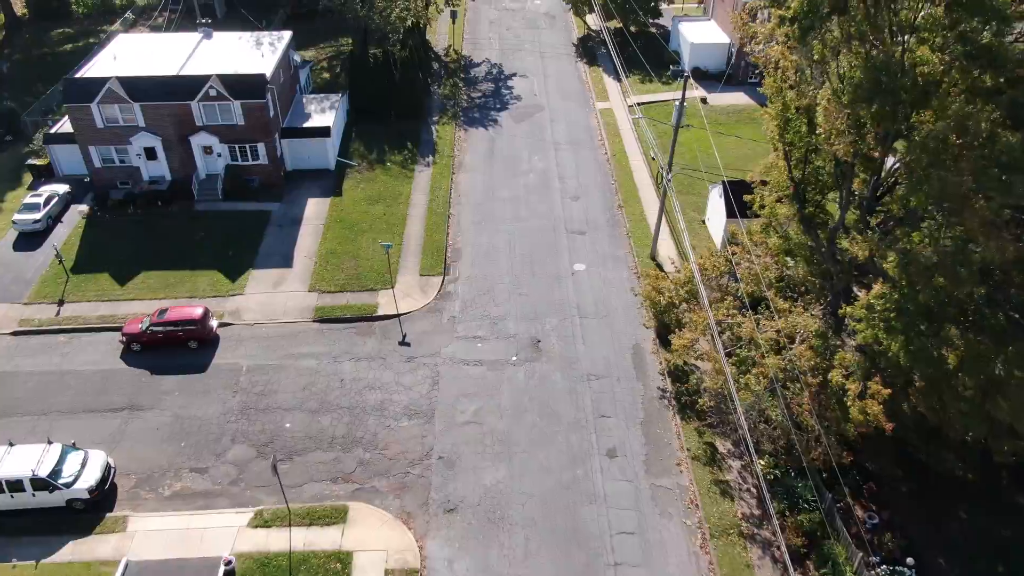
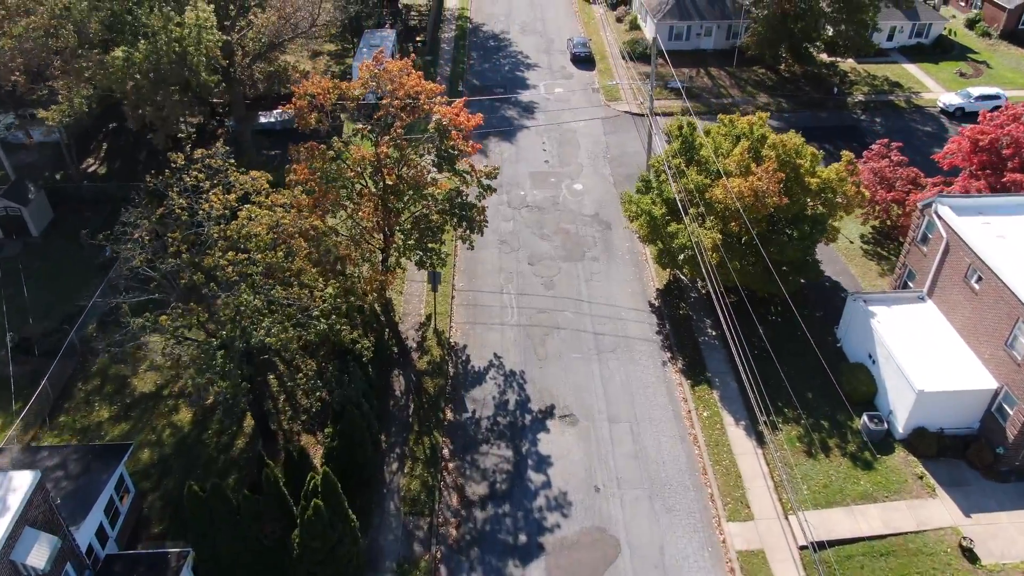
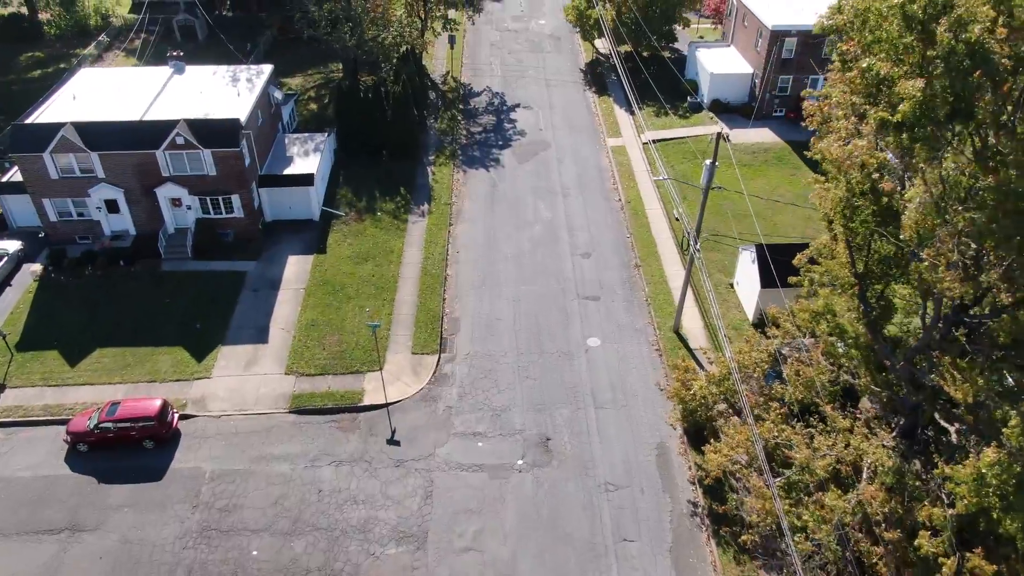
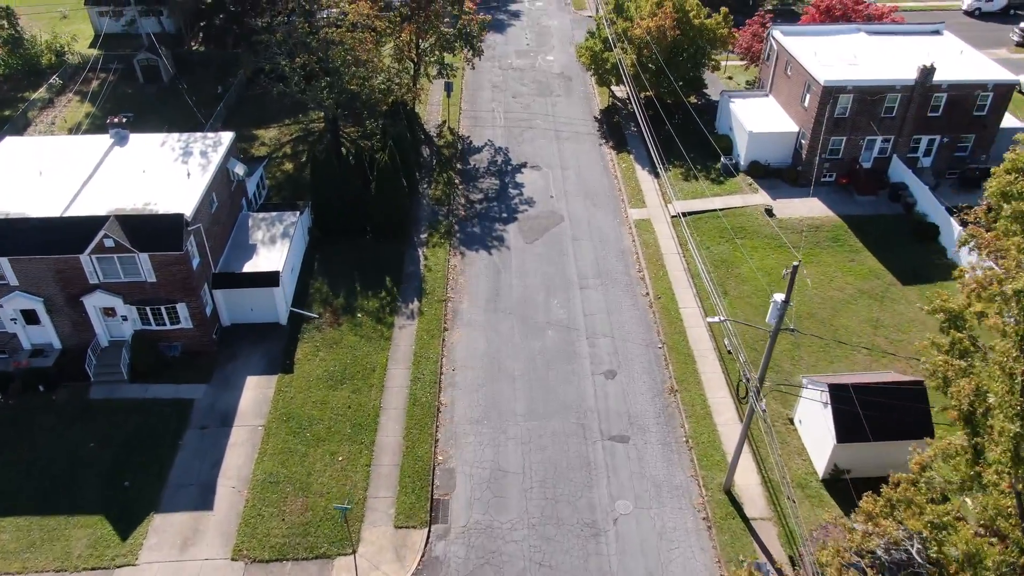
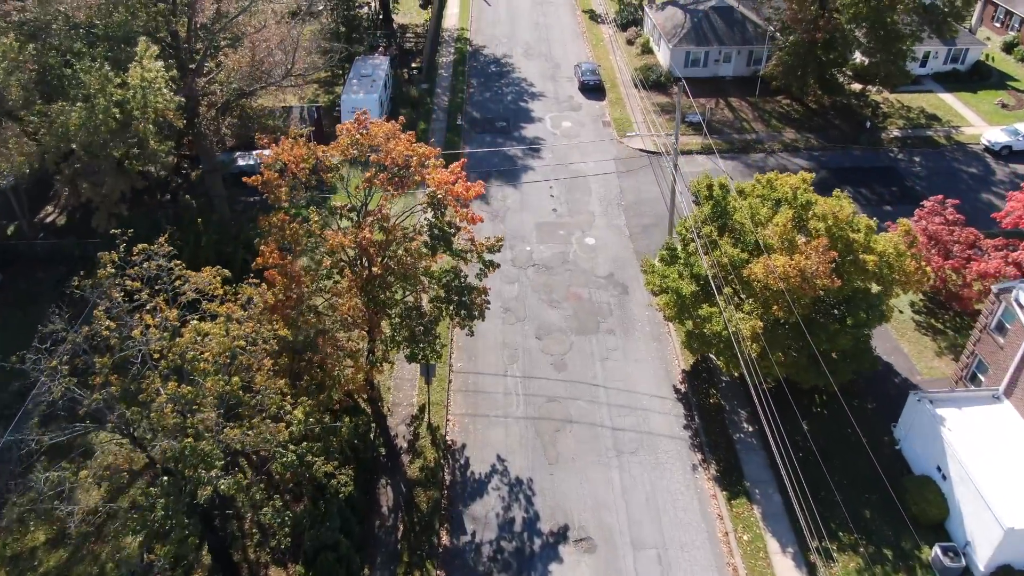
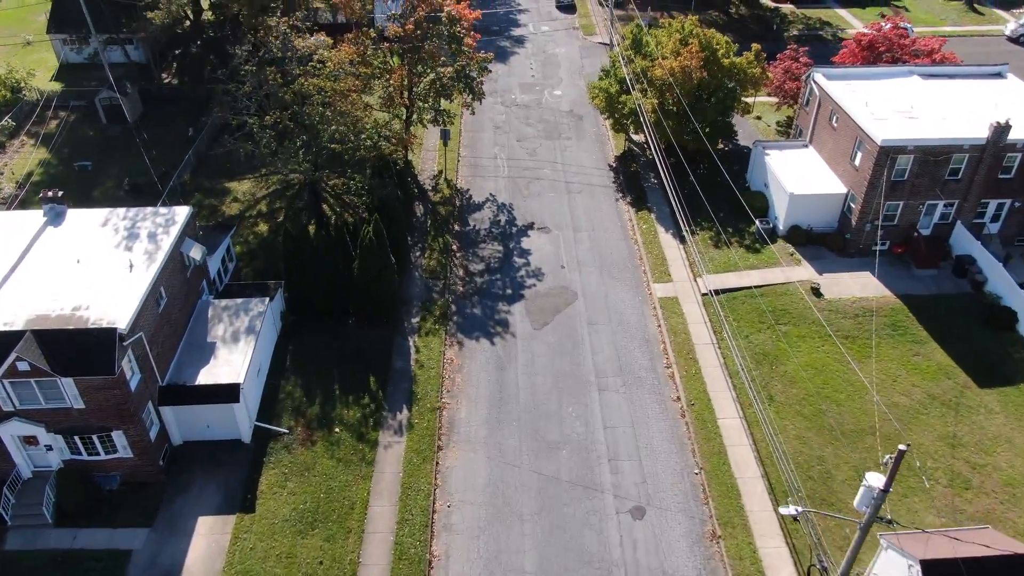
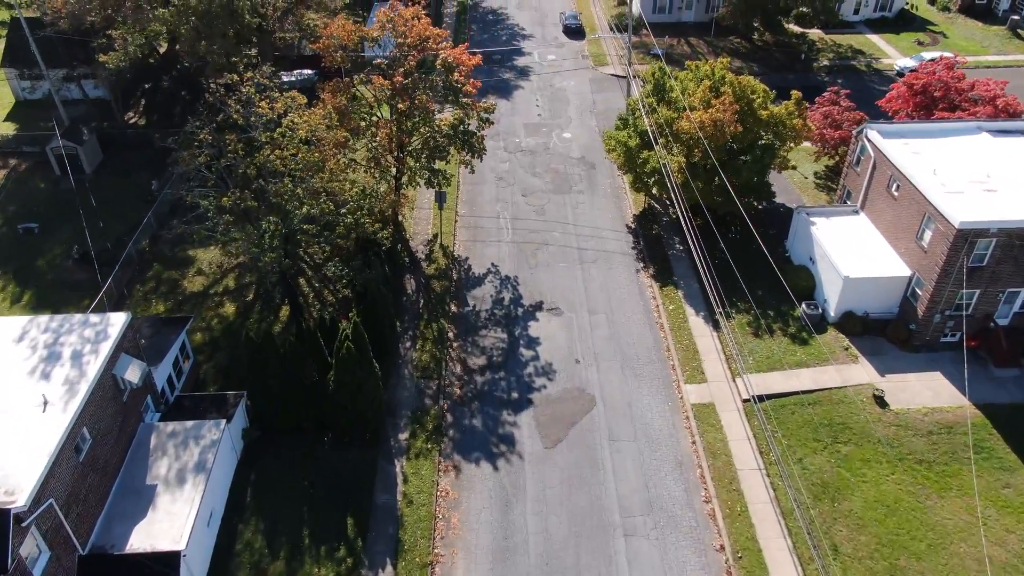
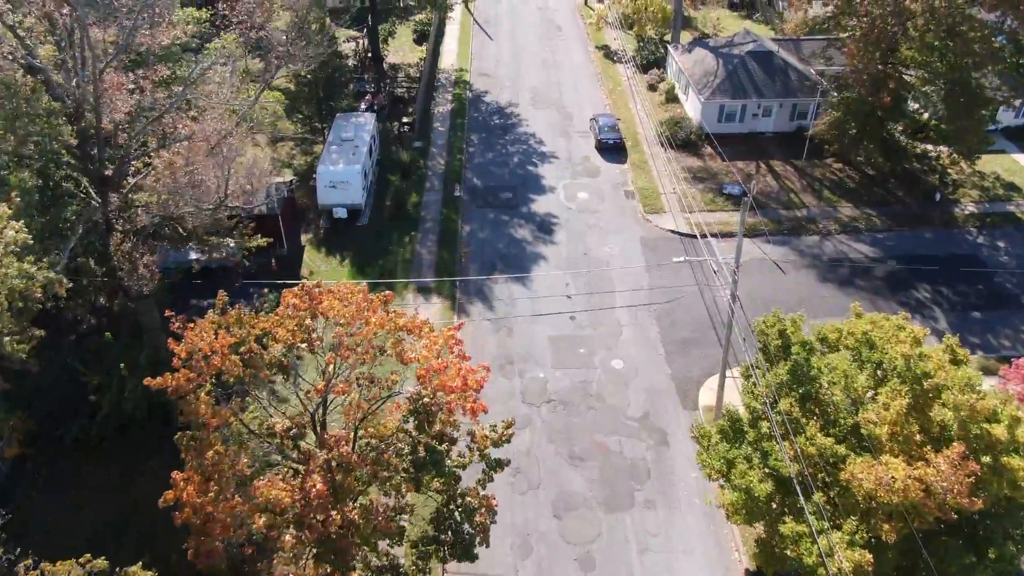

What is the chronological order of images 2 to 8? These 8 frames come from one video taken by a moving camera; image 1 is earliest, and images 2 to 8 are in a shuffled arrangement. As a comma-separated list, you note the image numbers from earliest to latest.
3, 4, 6, 7, 2, 5, 8
